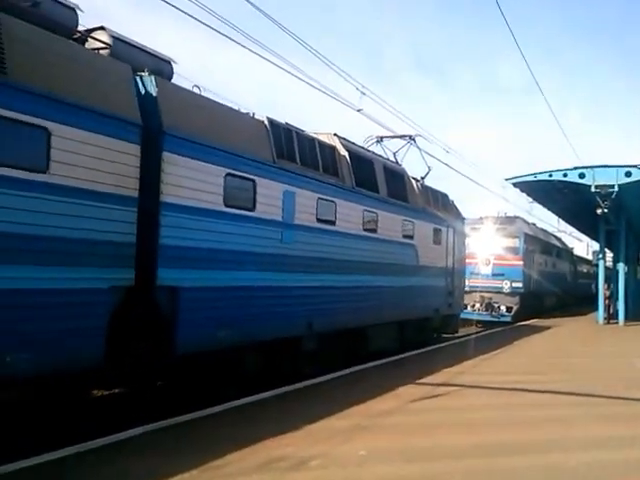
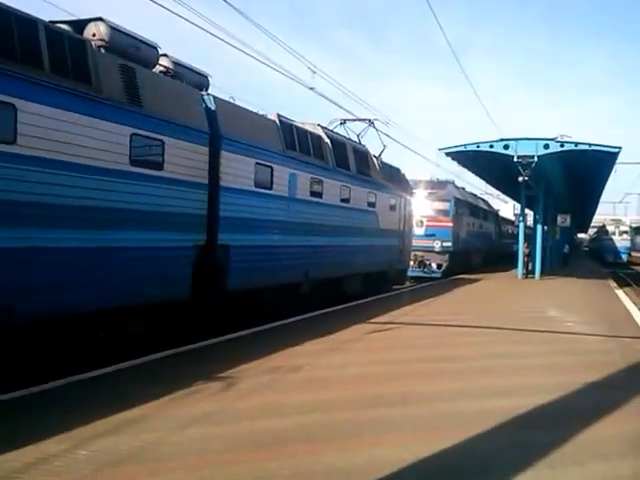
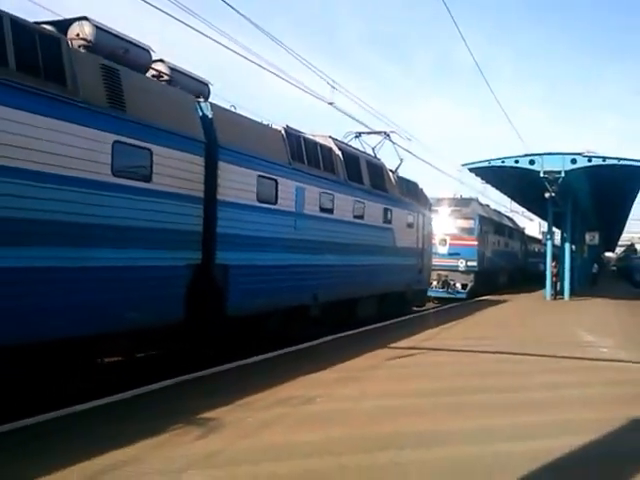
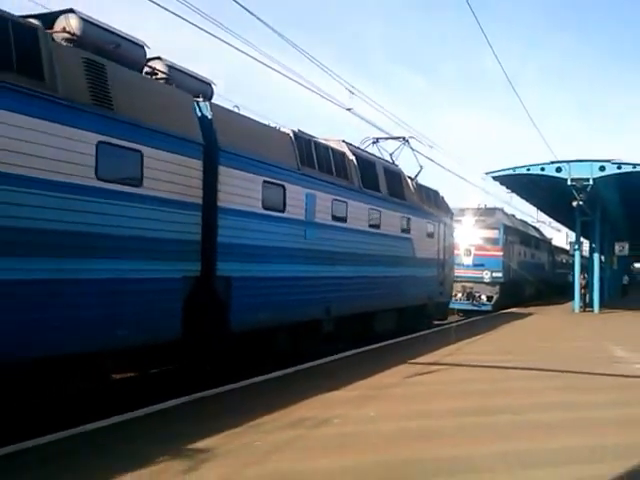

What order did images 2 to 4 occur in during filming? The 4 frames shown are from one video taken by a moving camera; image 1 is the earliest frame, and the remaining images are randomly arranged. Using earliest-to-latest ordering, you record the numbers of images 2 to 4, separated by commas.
4, 3, 2
